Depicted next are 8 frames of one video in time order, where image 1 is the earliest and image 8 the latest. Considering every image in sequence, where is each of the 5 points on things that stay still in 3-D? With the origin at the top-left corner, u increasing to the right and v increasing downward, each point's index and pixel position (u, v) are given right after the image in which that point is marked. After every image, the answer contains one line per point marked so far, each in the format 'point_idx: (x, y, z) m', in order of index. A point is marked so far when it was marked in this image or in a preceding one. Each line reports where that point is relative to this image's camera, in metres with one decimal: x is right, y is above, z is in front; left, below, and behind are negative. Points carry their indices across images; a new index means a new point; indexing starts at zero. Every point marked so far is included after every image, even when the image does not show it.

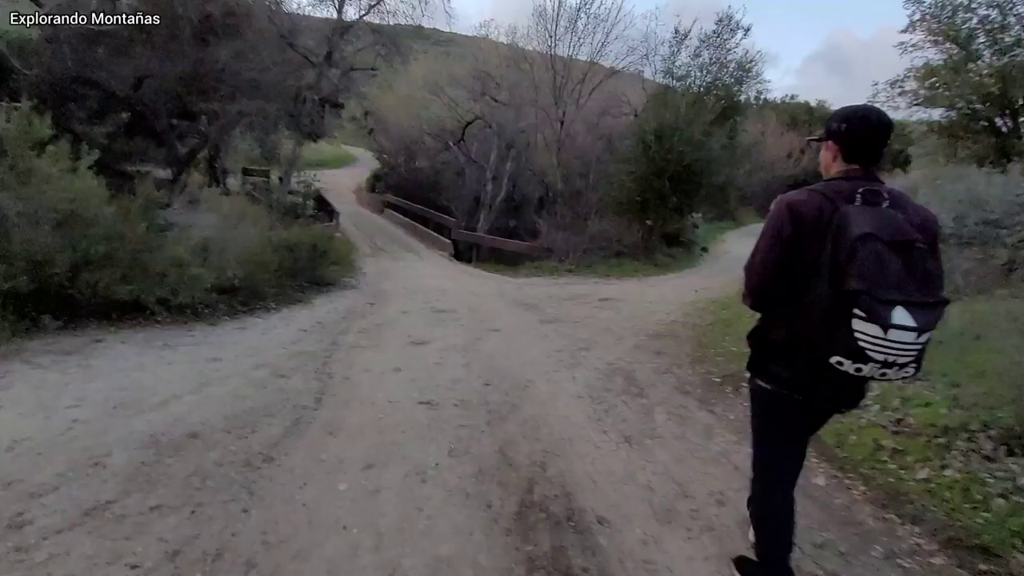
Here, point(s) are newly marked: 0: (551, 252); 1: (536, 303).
0: (+1.4, +1.4, +18.5) m
1: (+0.6, -0.4, +12.2) m
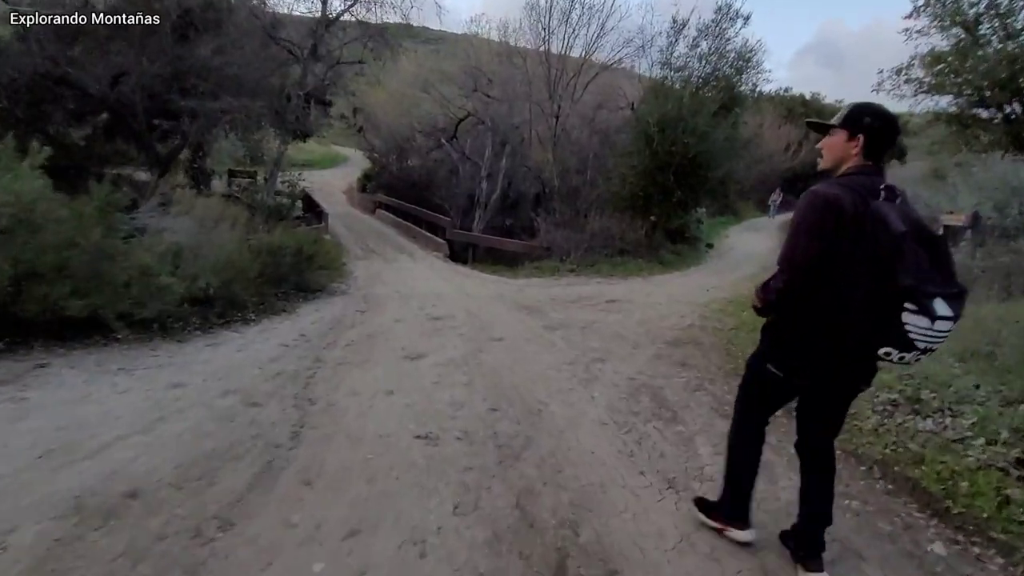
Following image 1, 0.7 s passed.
0: (+1.3, +1.4, +17.7) m
1: (+0.7, -0.5, +11.3) m
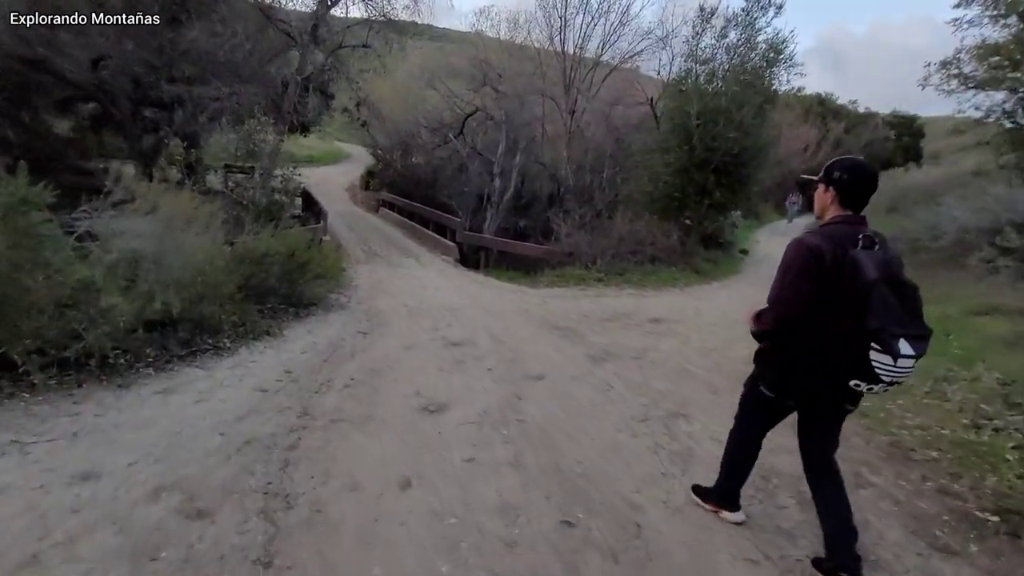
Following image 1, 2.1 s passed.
0: (+2.0, +1.0, +16.0) m
1: (+1.2, -0.8, +9.6) m
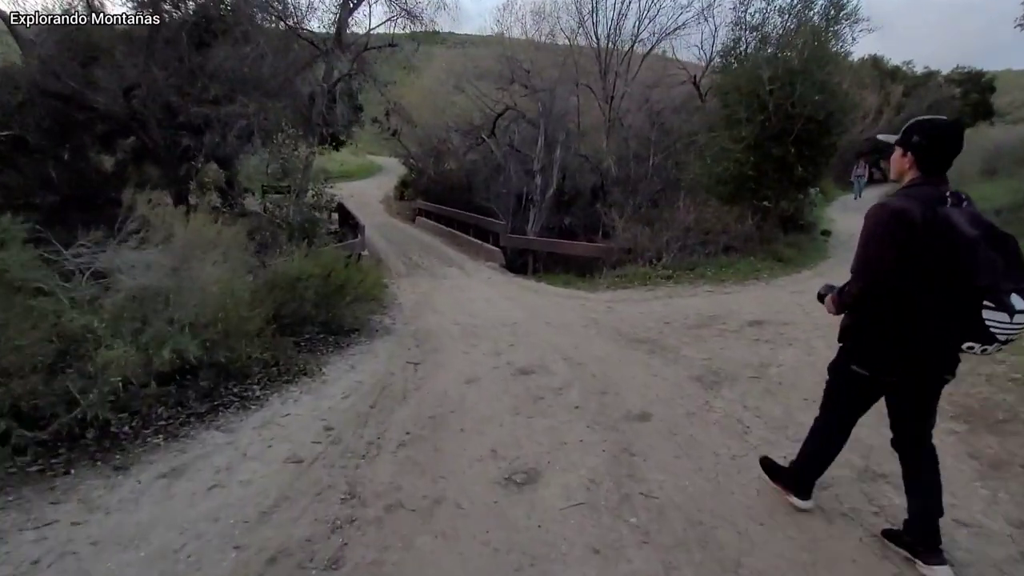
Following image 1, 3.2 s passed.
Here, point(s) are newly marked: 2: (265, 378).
0: (+3.5, +1.0, +14.3) m
1: (+2.4, -0.9, +8.0) m
2: (-3.1, -1.1, +6.0) m
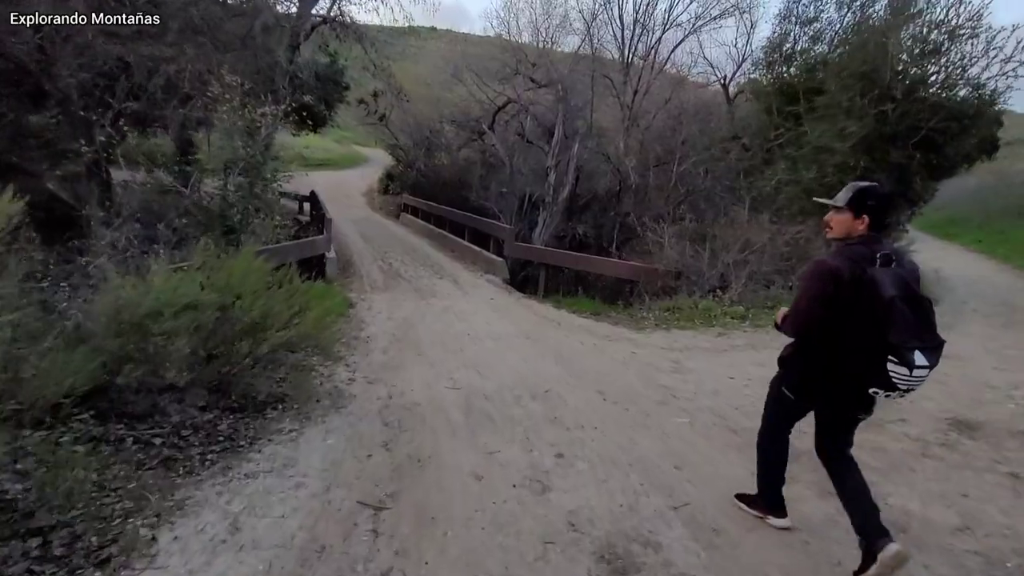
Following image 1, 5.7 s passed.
0: (+3.8, +0.2, +10.8) m
1: (+2.9, -1.6, +4.5) m
2: (-2.6, -1.5, +2.2) m
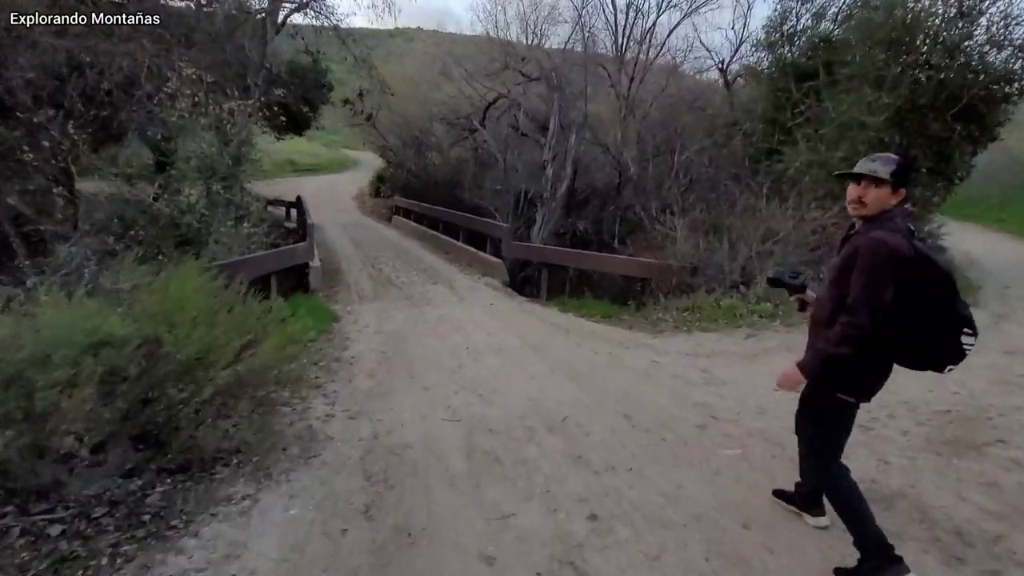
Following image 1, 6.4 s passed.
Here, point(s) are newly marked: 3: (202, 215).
0: (+3.8, +0.3, +9.9) m
1: (+3.0, -1.5, +3.5) m
2: (-2.4, -1.7, +1.2) m
3: (-5.6, +1.3, +9.3) m
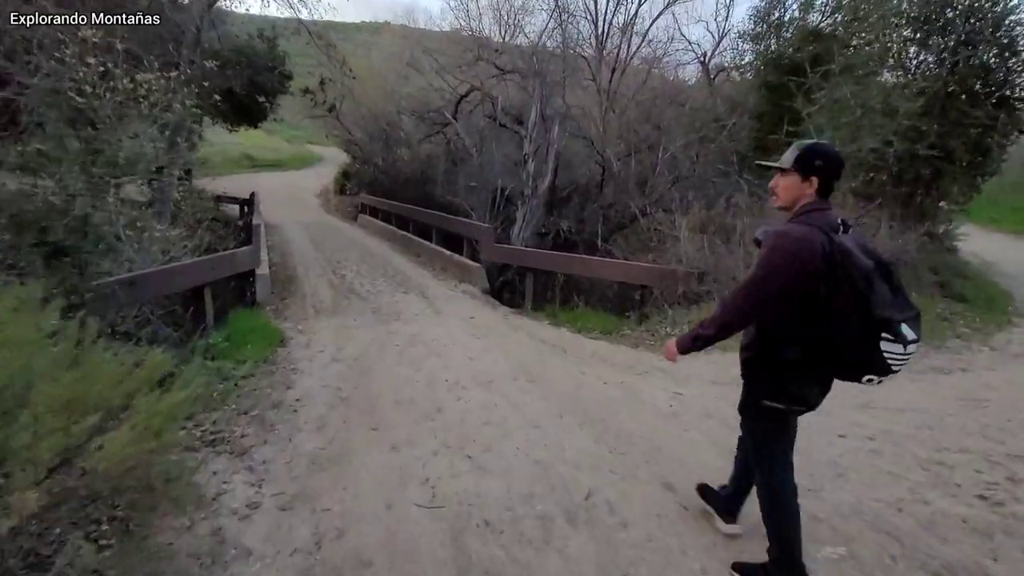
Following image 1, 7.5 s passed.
0: (+3.6, +0.1, +8.6) m
1: (+3.1, -1.7, +2.3) m
2: (-2.2, -1.9, -0.3) m
3: (-5.8, +1.1, +7.6) m
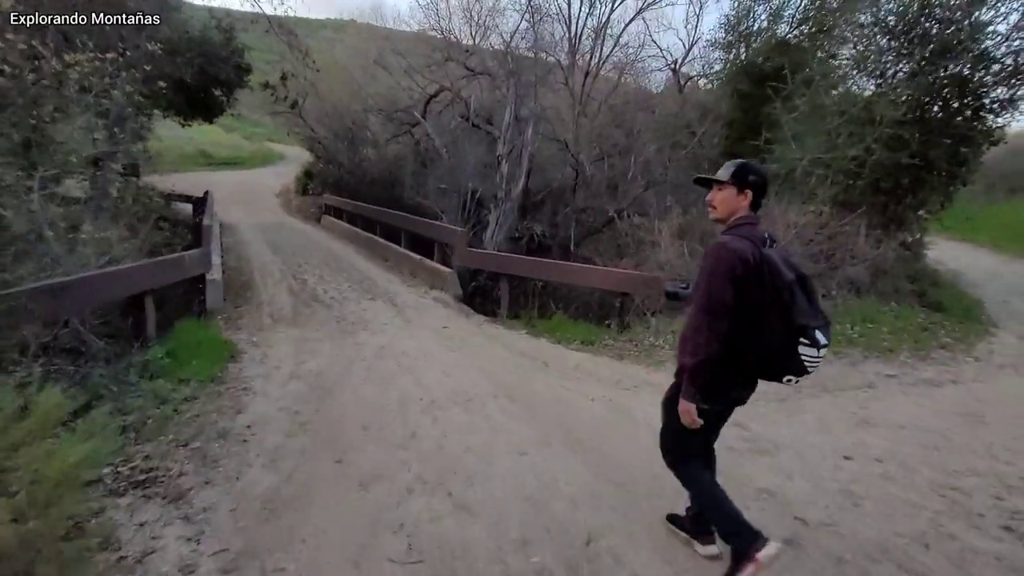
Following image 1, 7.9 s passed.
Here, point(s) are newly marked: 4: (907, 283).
0: (+3.2, 0.0, +8.4) m
1: (+3.1, -1.8, +2.0) m
2: (-2.0, -2.0, -1.0) m
3: (-6.1, +1.0, +6.7) m
4: (+6.8, 0.0, +8.4) m
